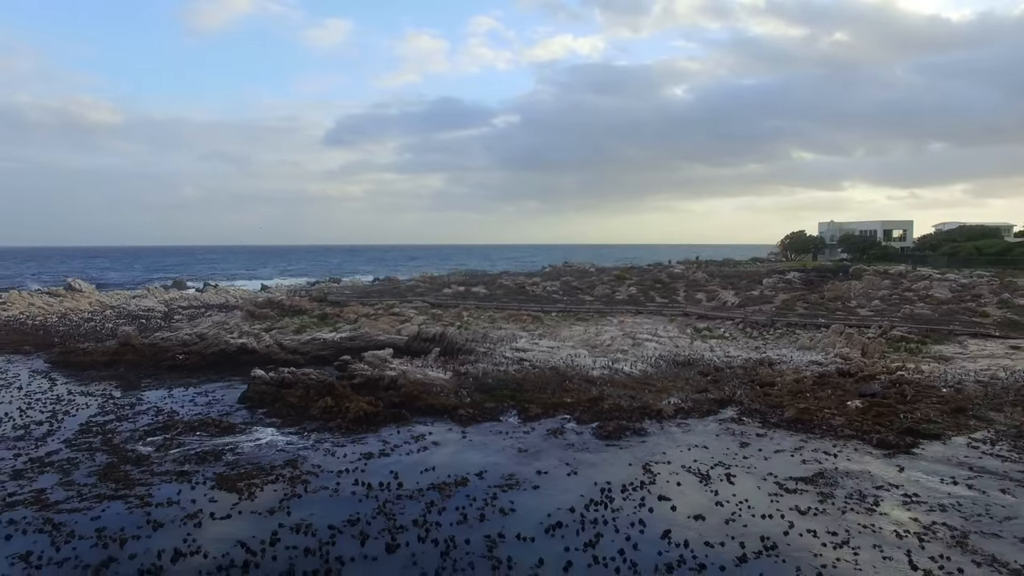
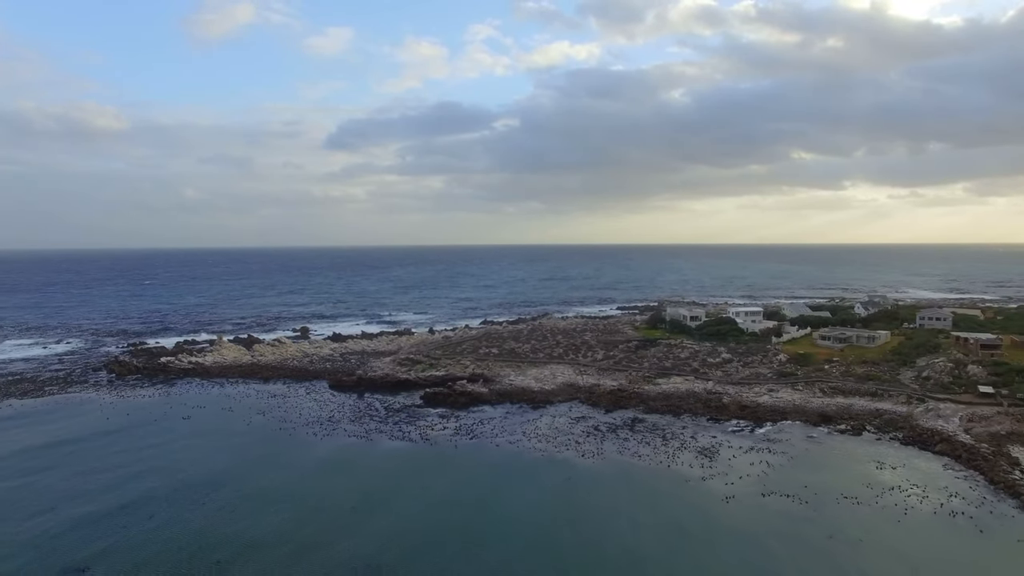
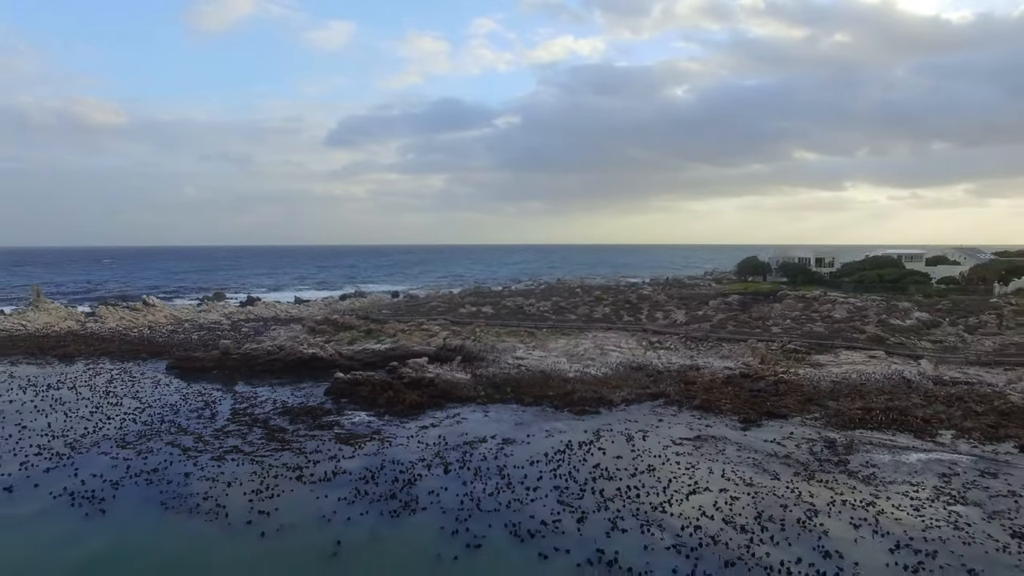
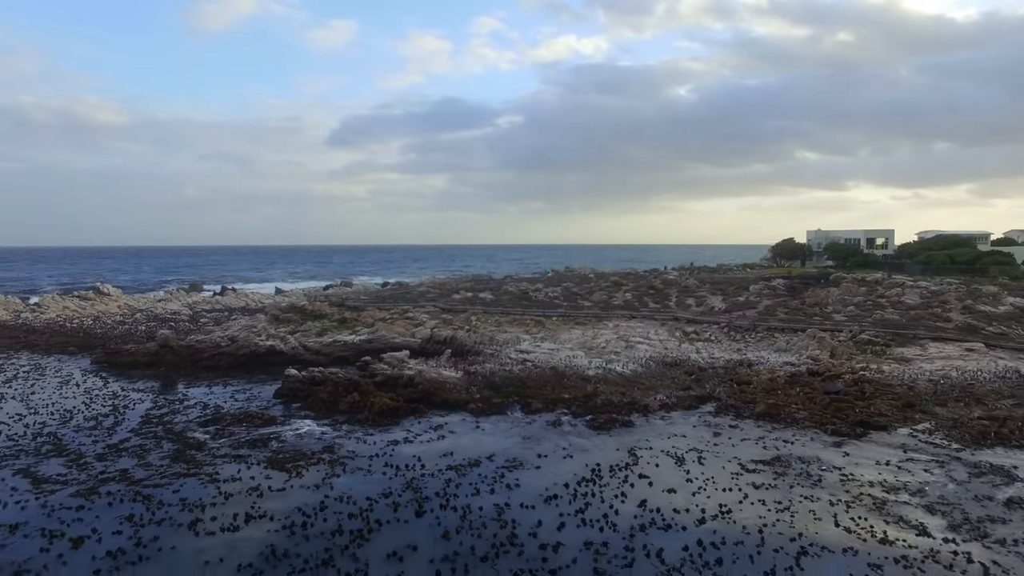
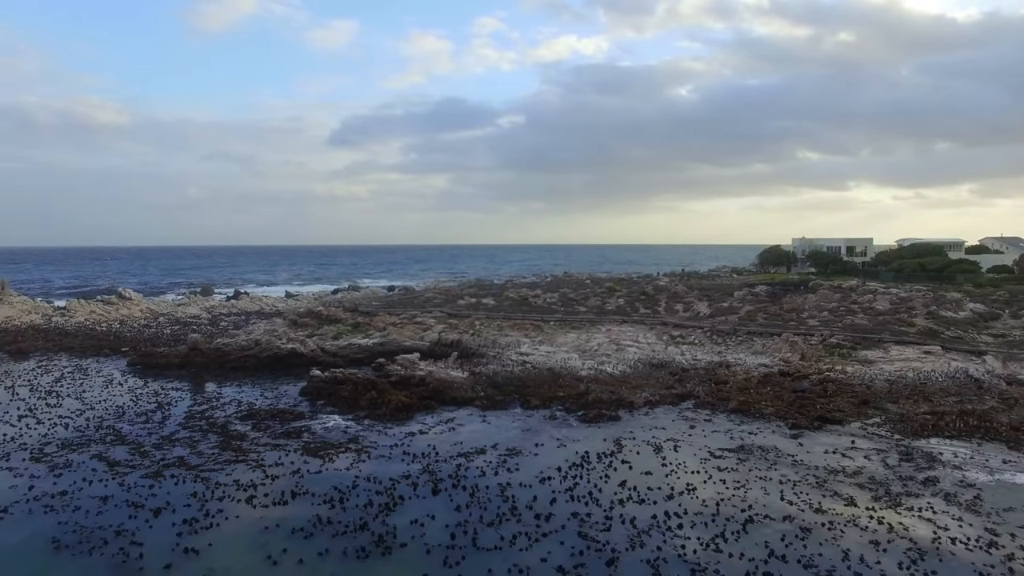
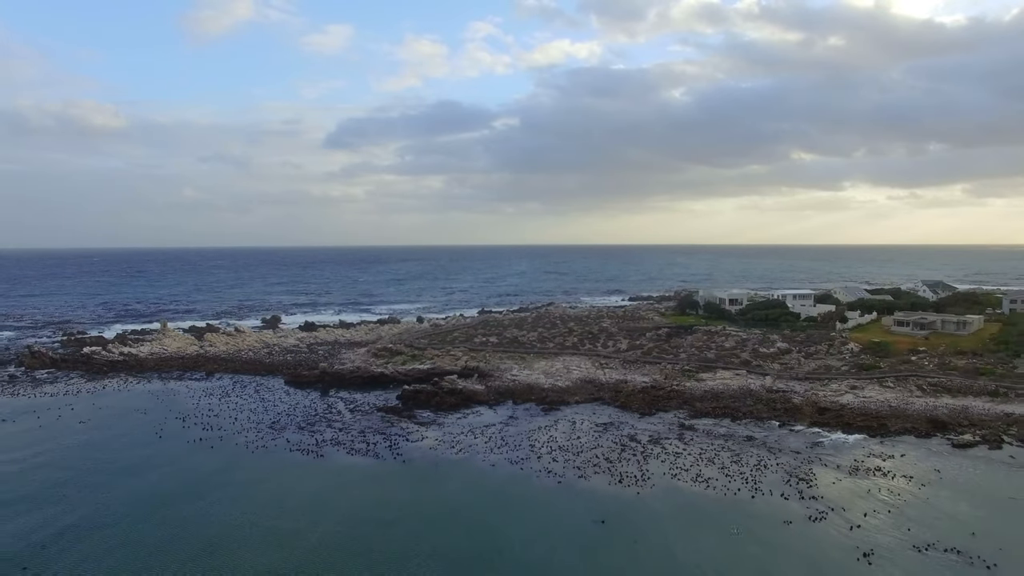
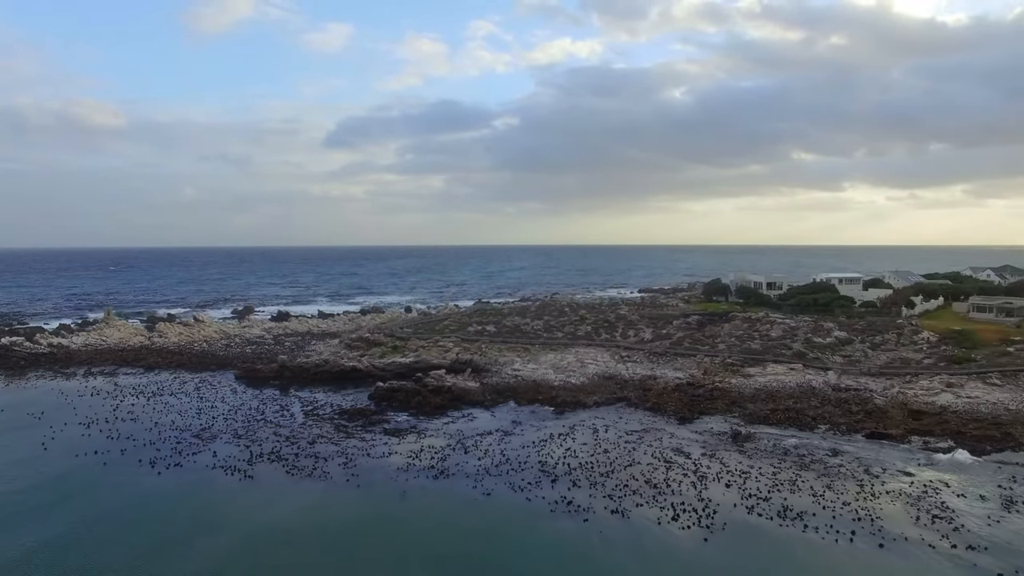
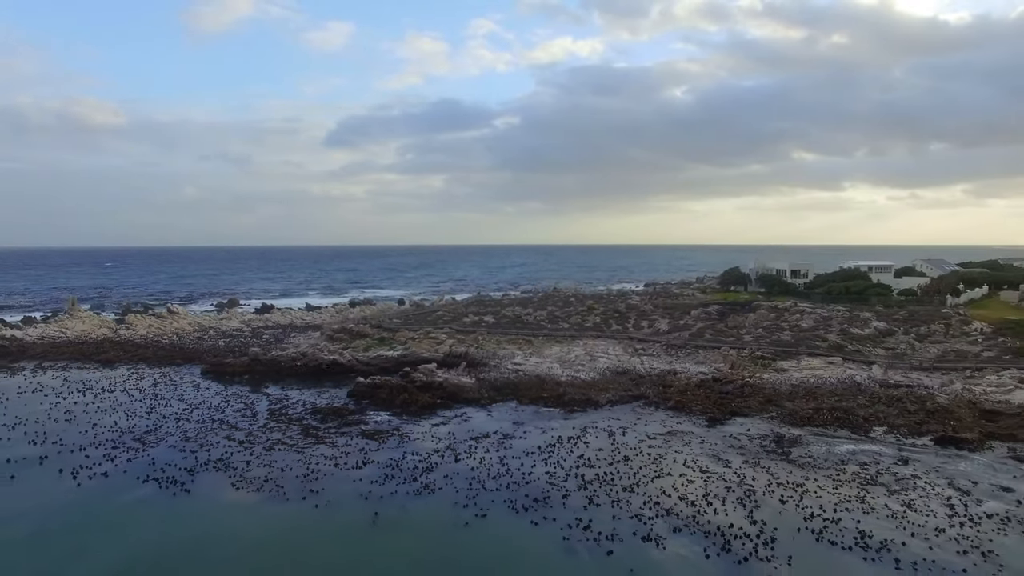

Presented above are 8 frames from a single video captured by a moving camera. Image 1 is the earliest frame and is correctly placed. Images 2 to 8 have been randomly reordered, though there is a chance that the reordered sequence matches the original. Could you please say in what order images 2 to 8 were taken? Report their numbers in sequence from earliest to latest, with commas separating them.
4, 5, 3, 8, 7, 6, 2
